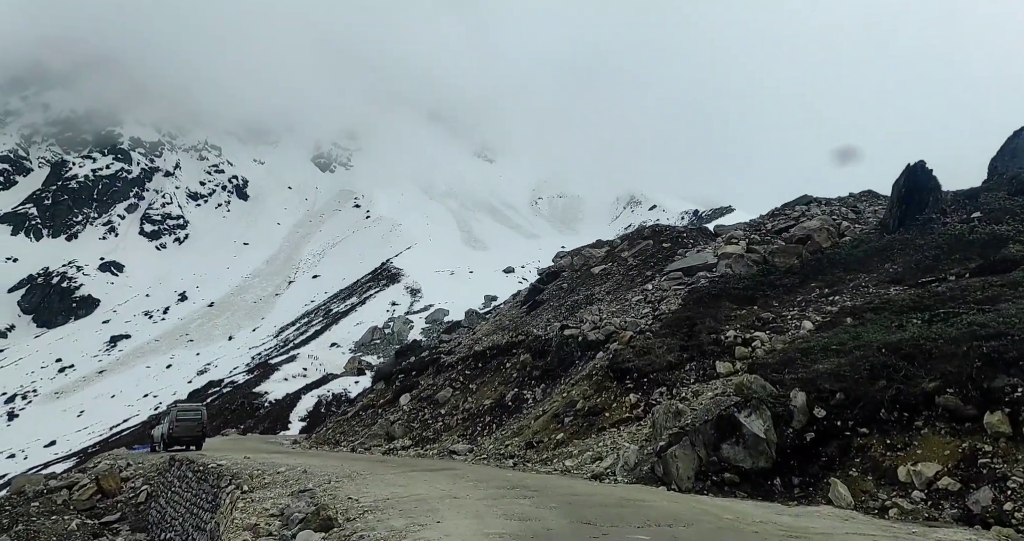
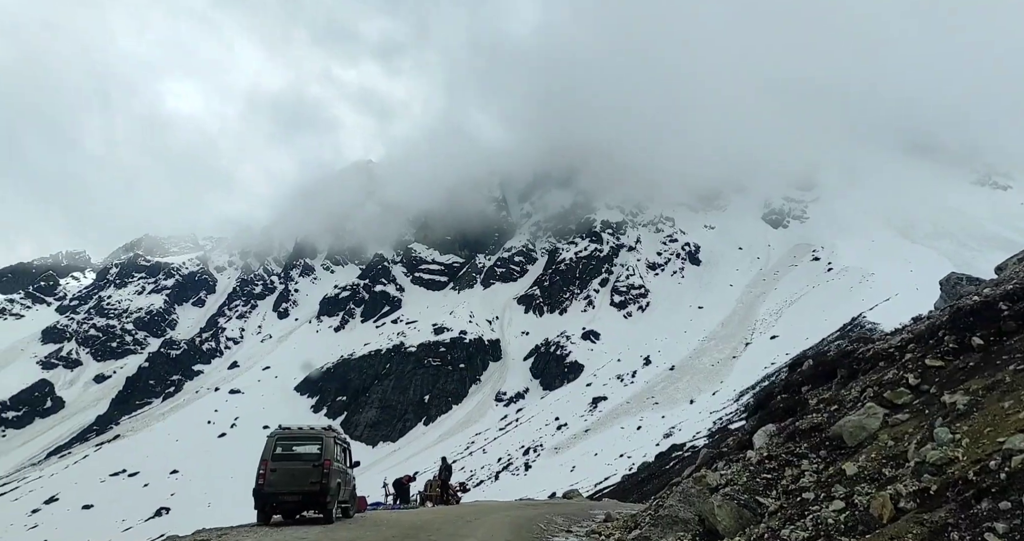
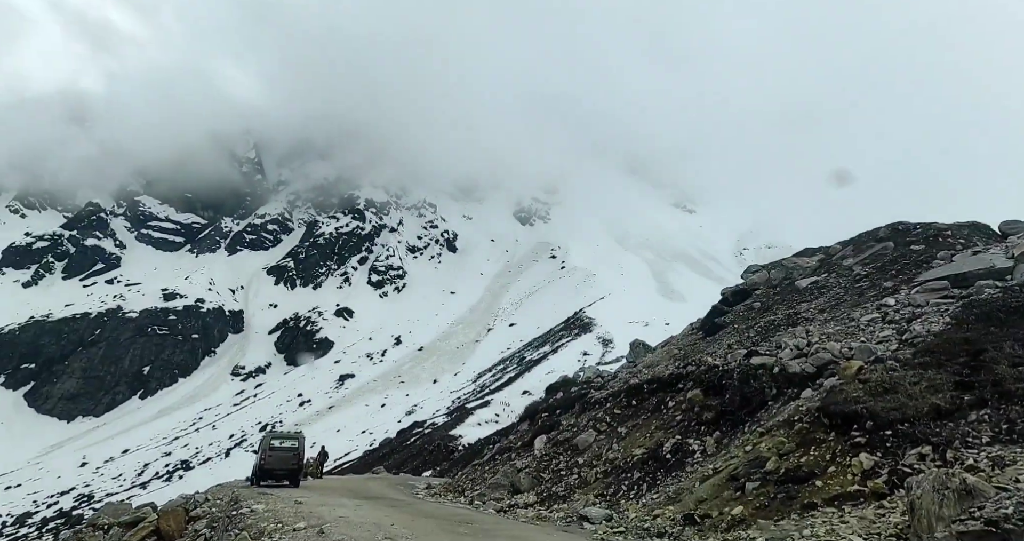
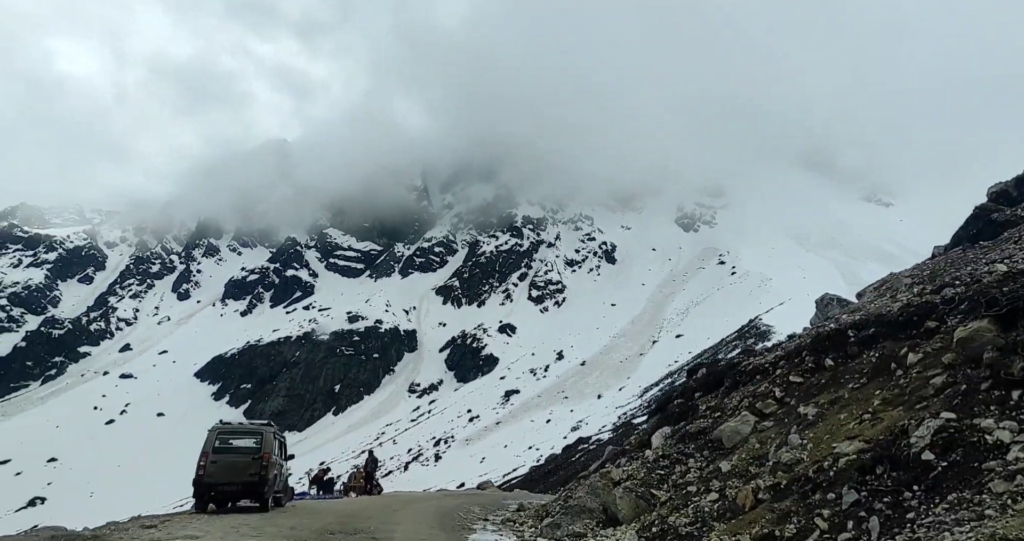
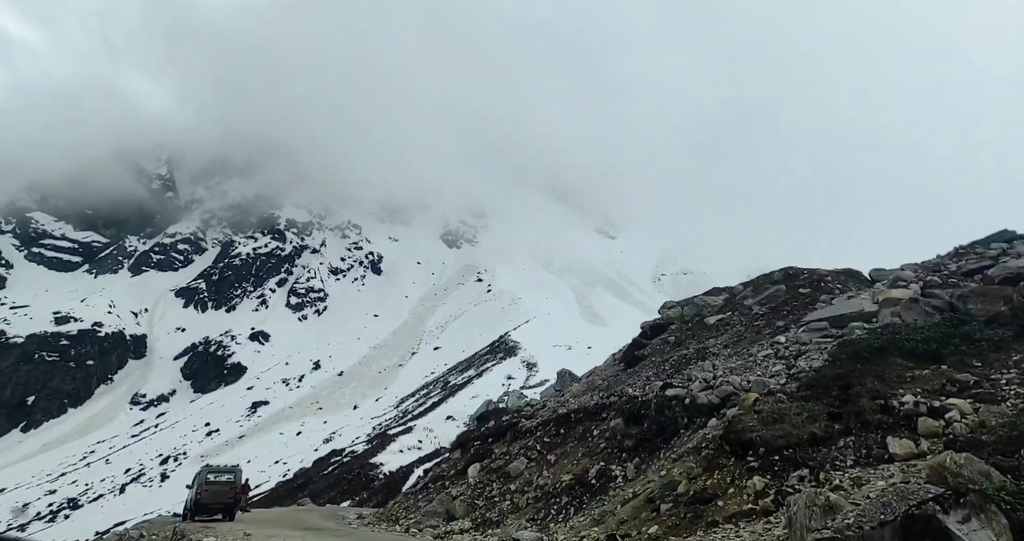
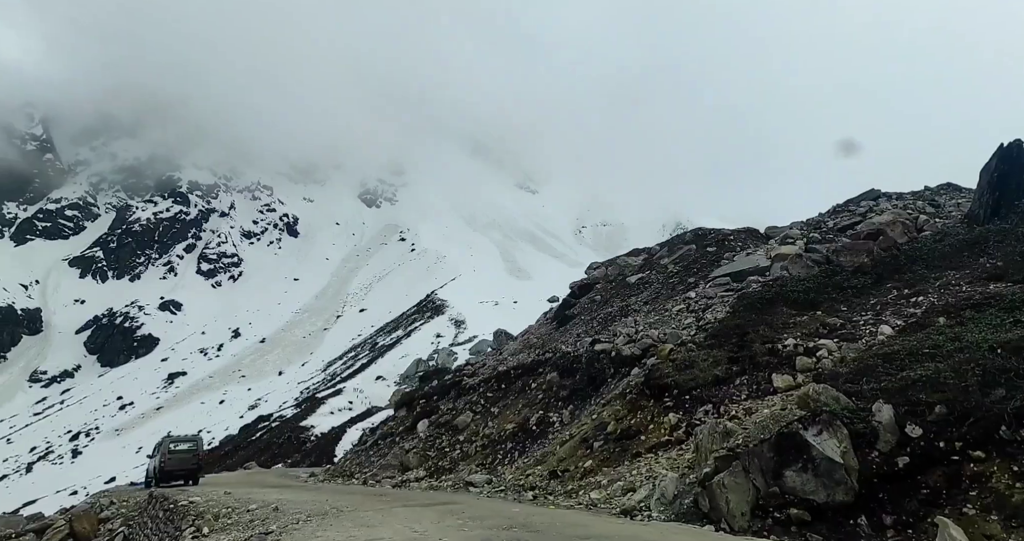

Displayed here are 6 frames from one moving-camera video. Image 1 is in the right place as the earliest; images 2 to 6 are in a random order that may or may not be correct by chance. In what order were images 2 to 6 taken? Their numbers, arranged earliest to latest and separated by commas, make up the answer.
6, 5, 3, 4, 2
